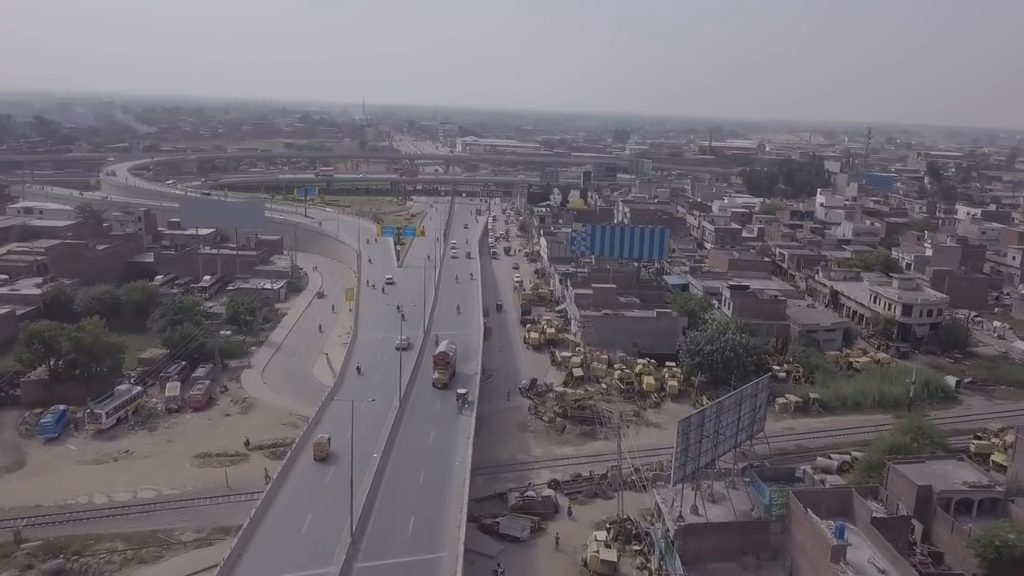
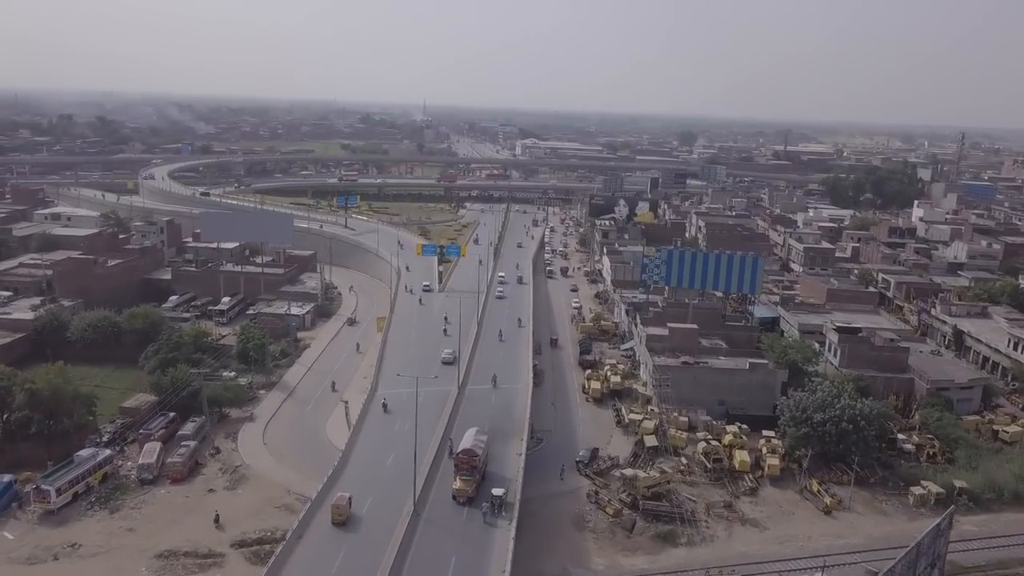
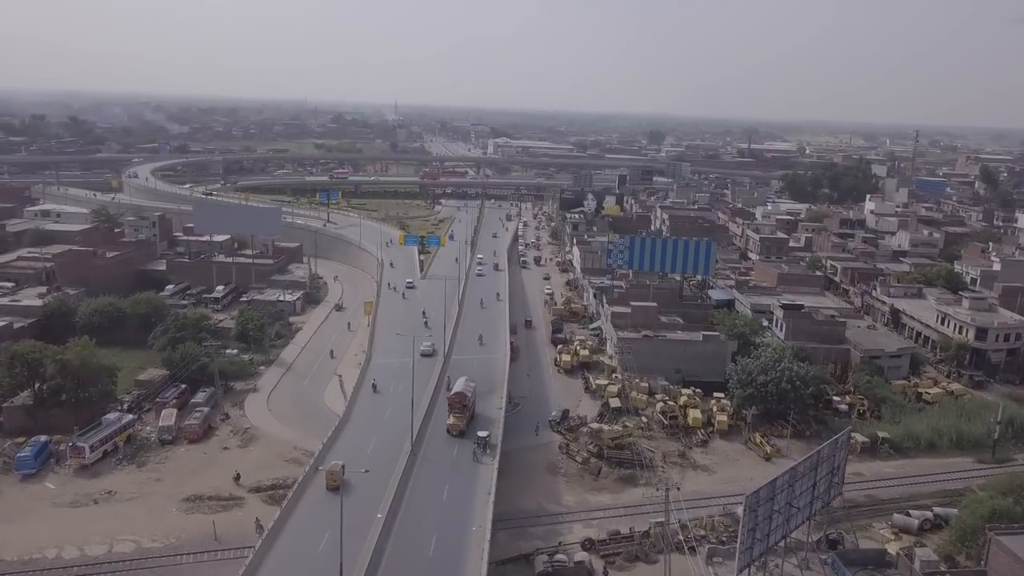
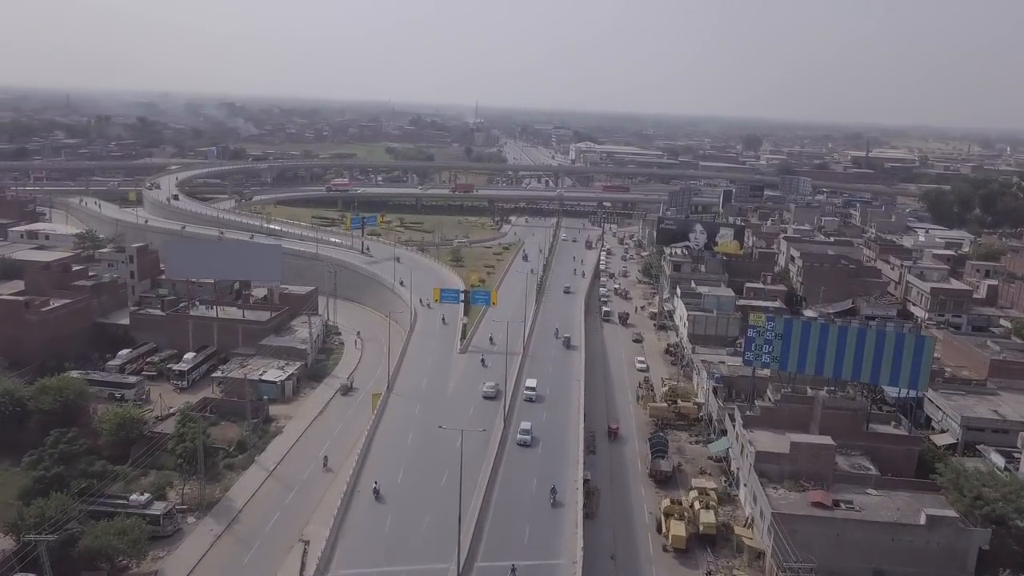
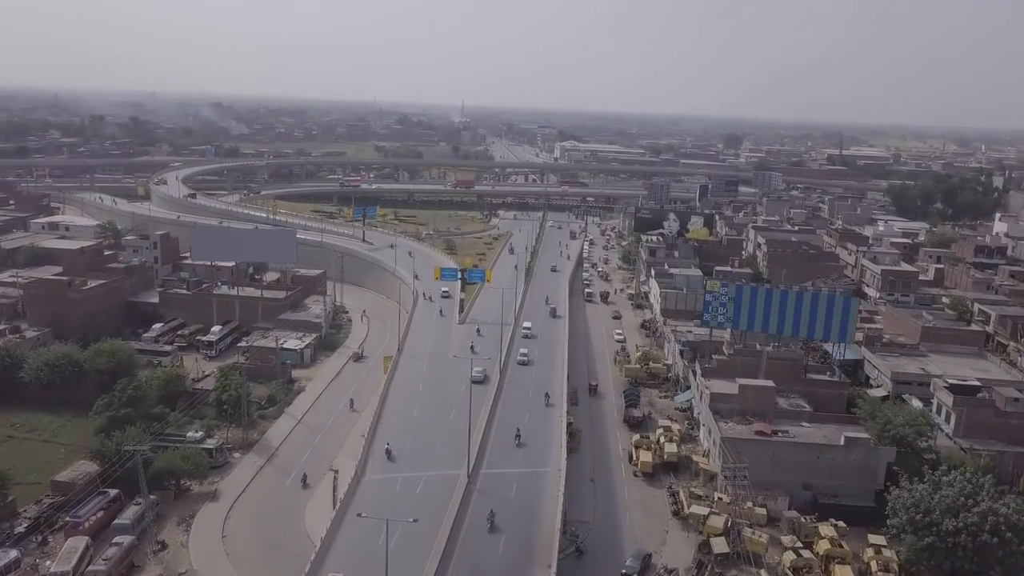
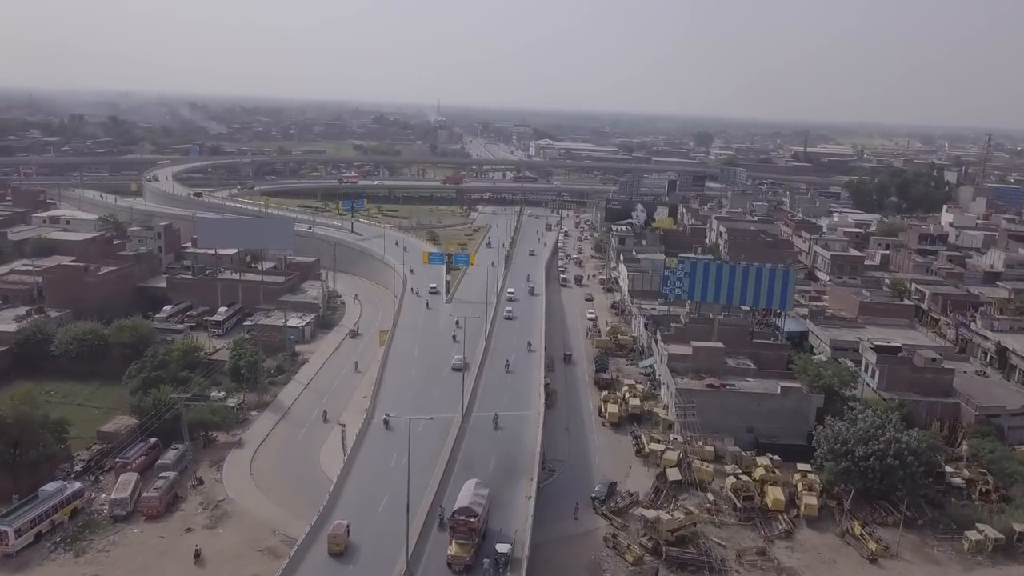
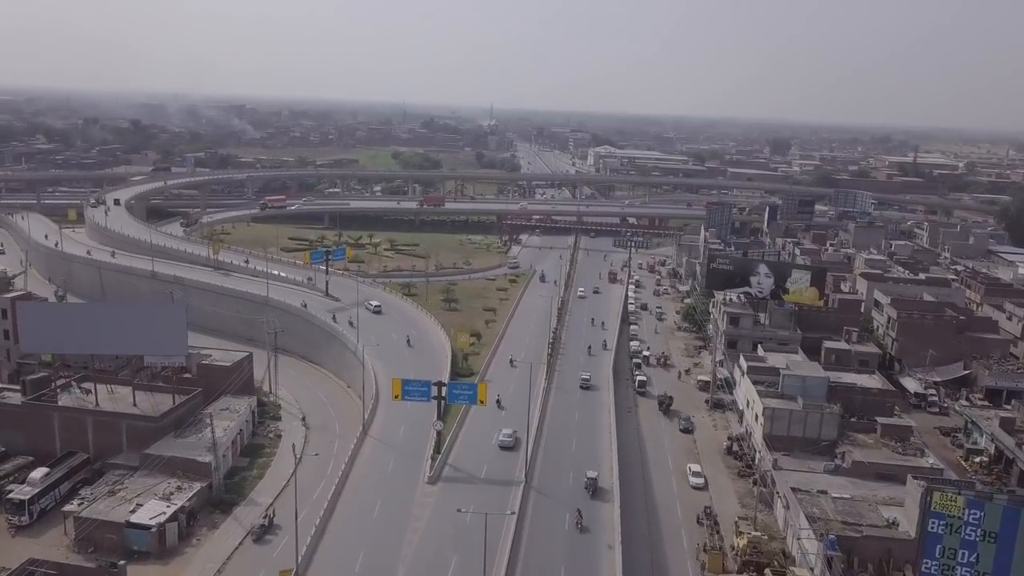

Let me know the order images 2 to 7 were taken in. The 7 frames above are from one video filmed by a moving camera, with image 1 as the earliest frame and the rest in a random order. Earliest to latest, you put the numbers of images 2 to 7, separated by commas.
3, 2, 6, 5, 4, 7
